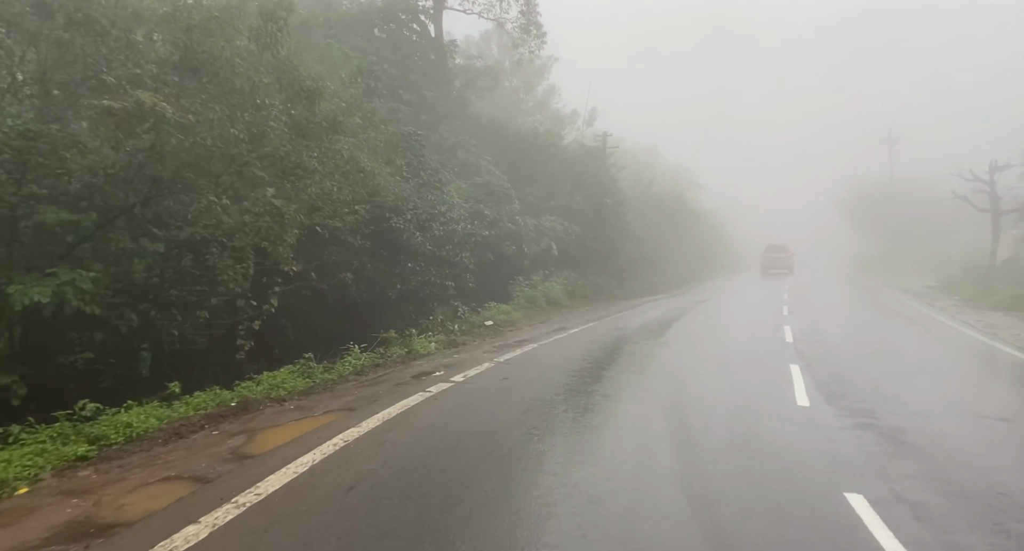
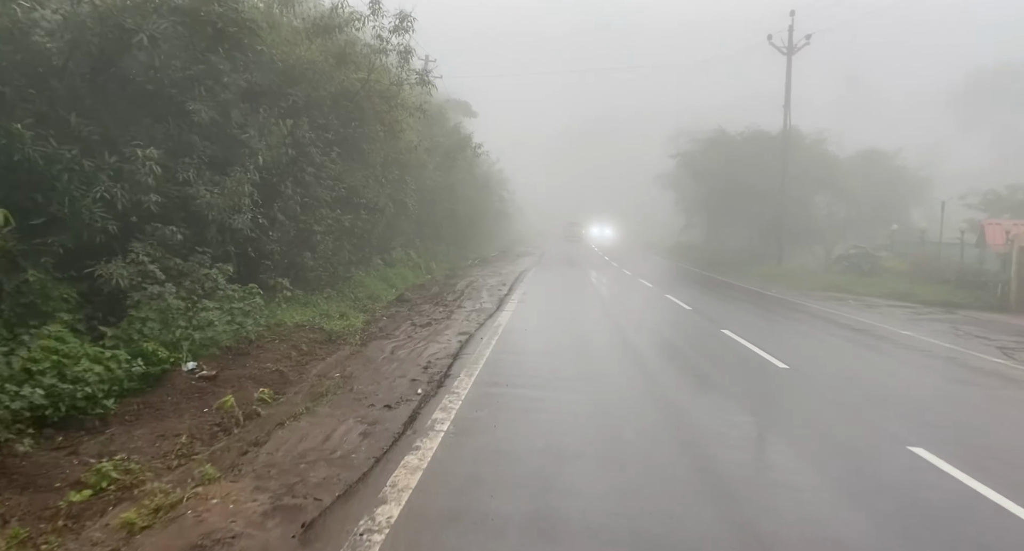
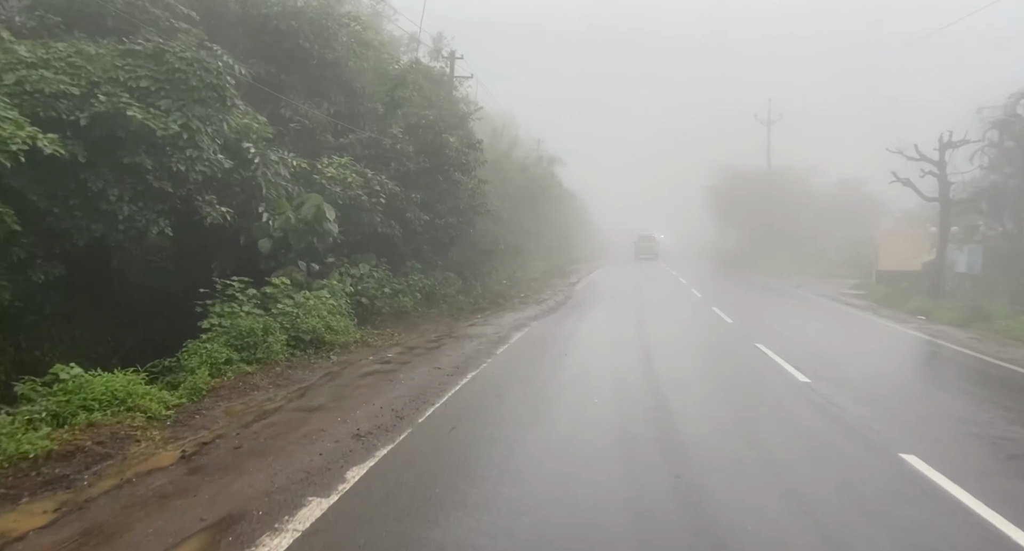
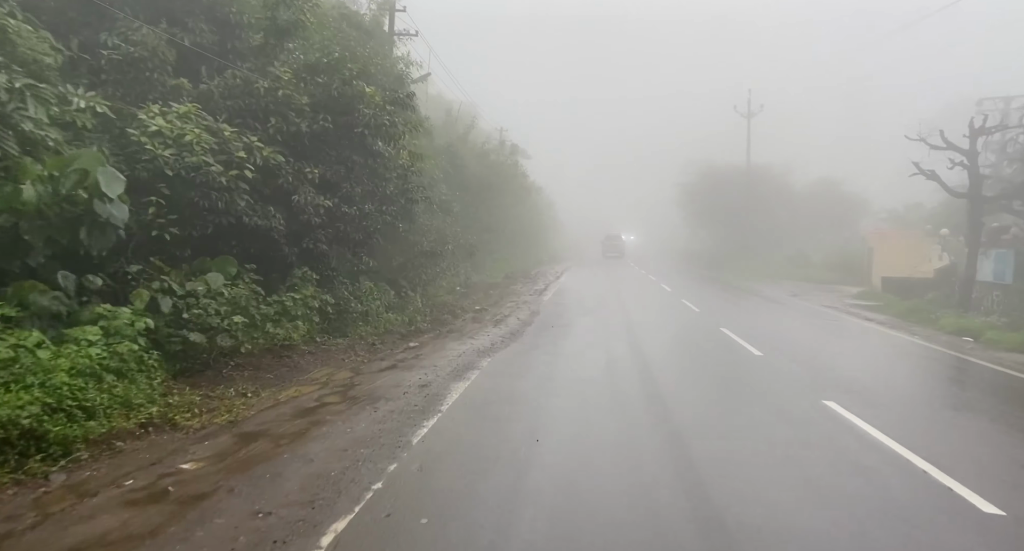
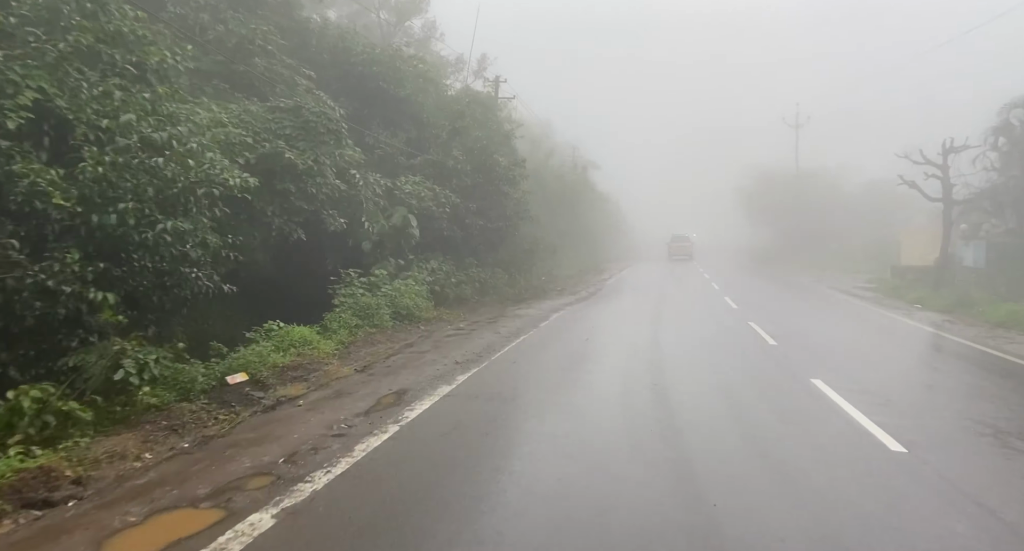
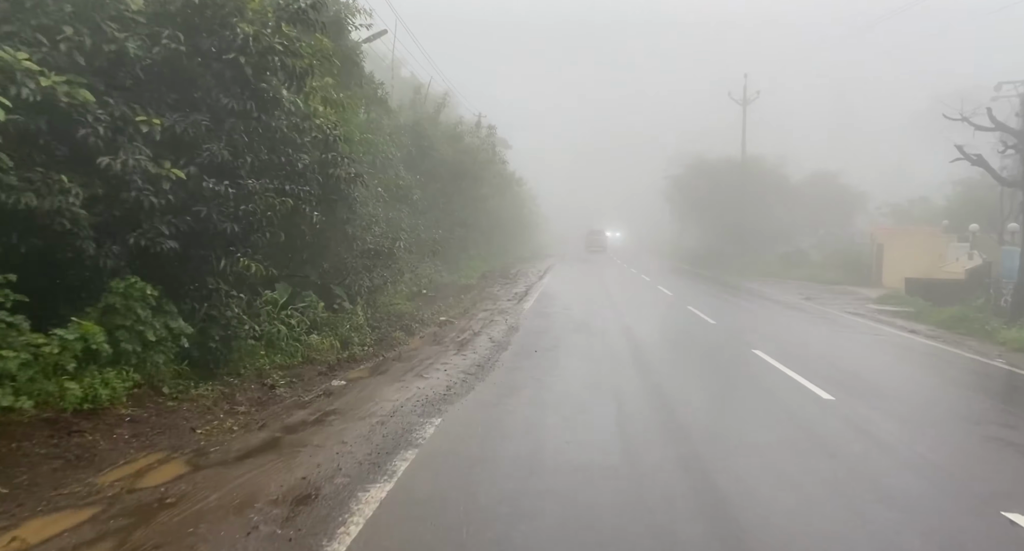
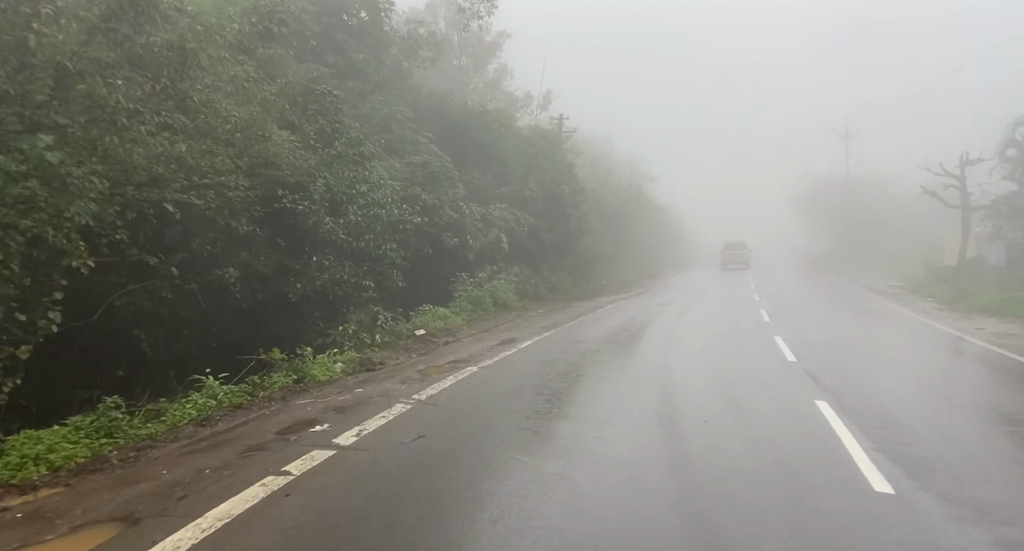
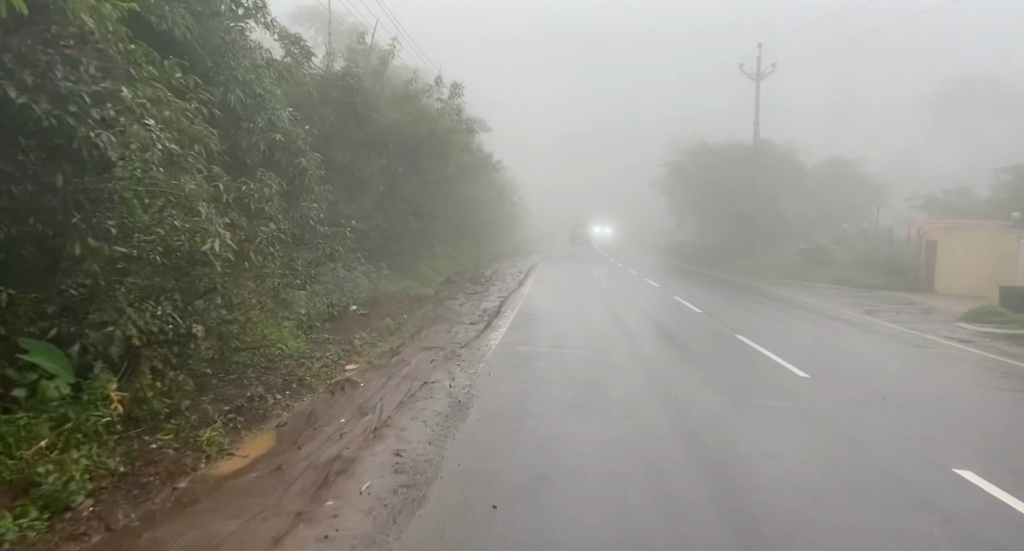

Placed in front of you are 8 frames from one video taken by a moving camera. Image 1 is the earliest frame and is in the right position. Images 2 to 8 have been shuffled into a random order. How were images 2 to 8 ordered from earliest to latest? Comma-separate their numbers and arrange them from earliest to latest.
7, 5, 3, 4, 6, 8, 2
